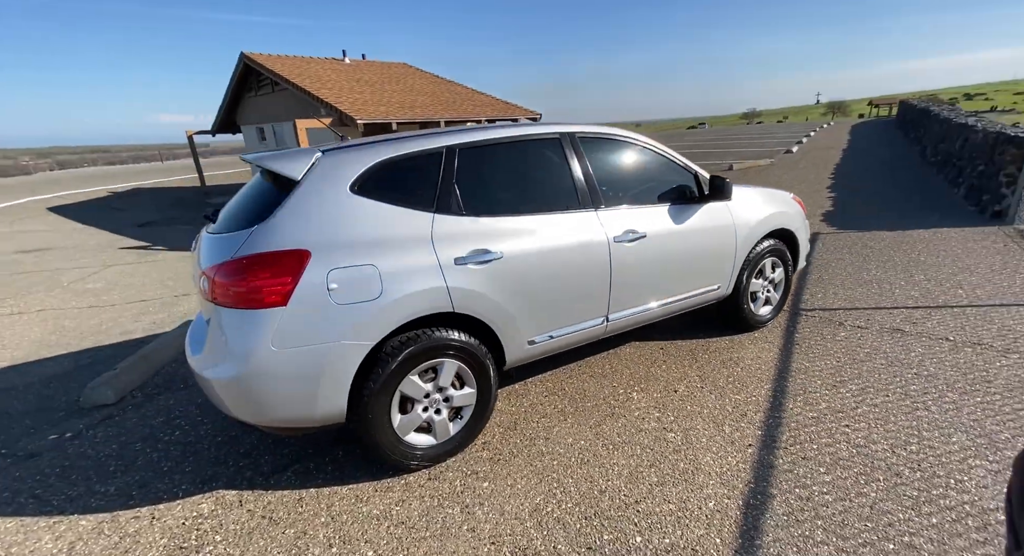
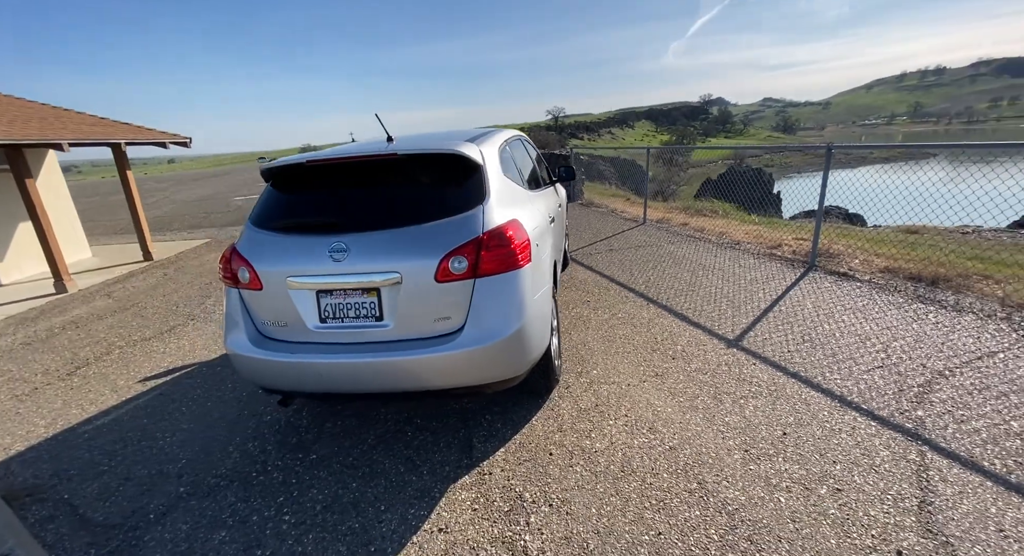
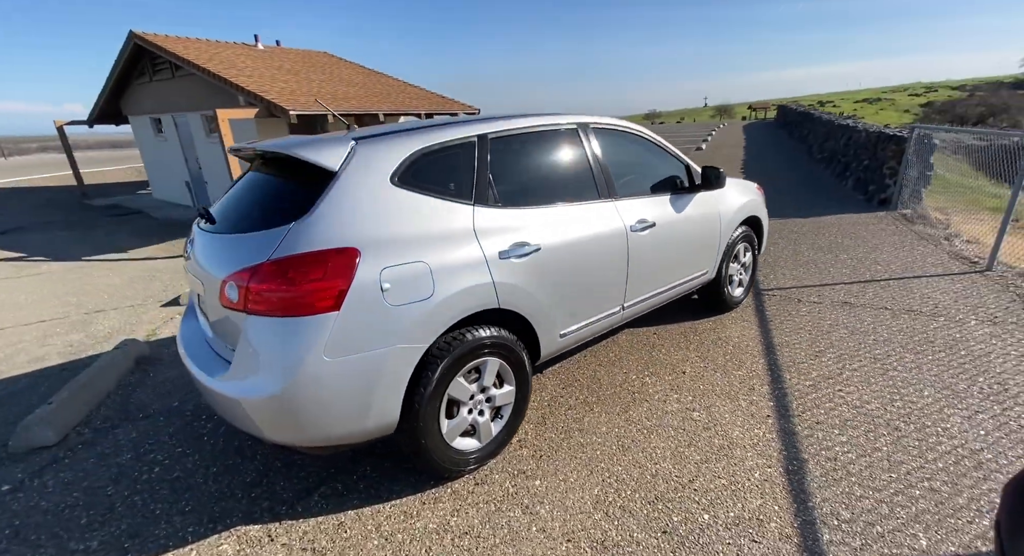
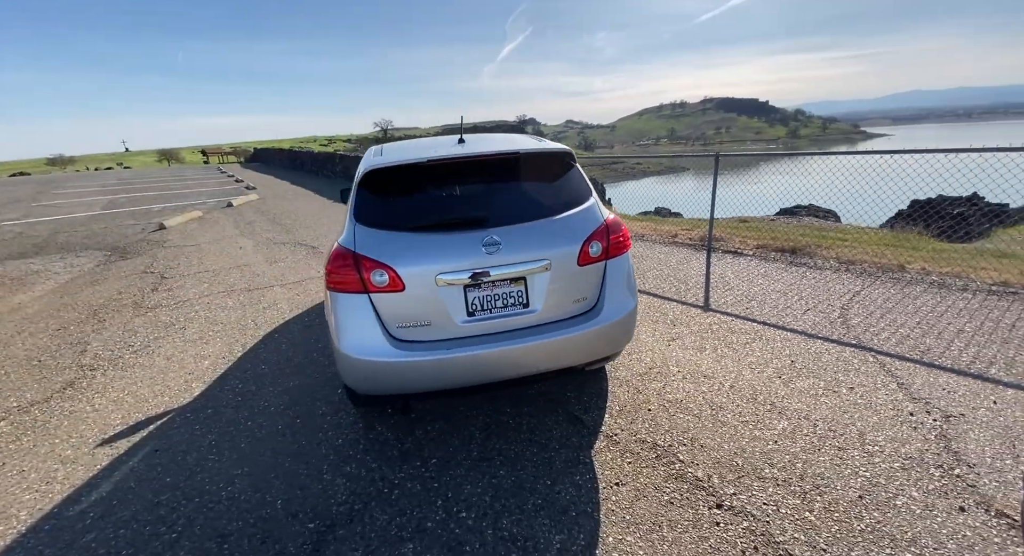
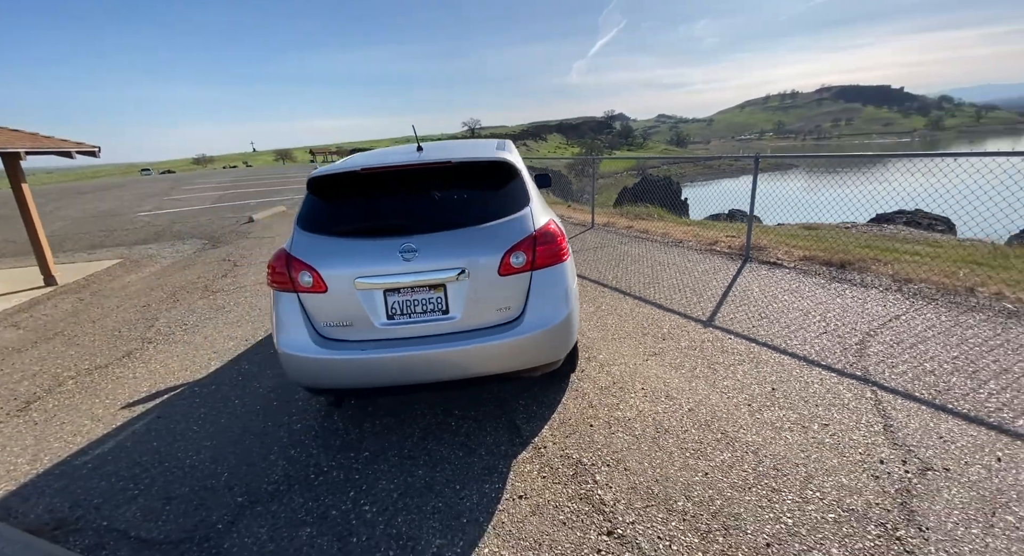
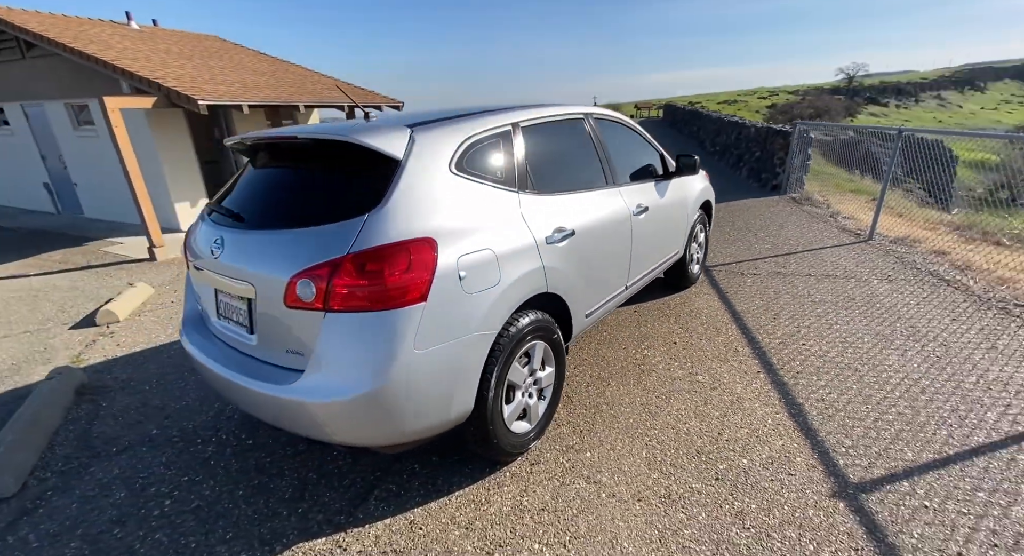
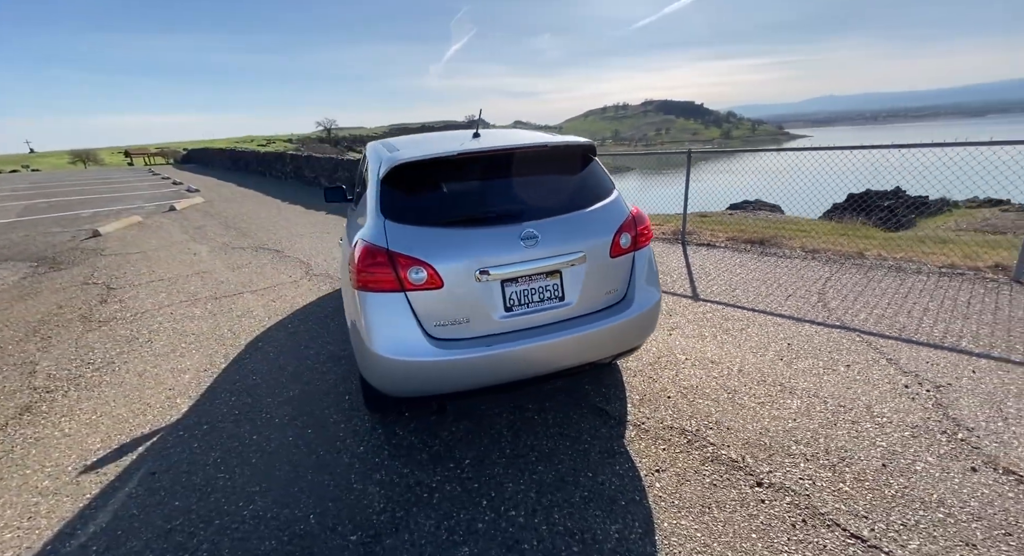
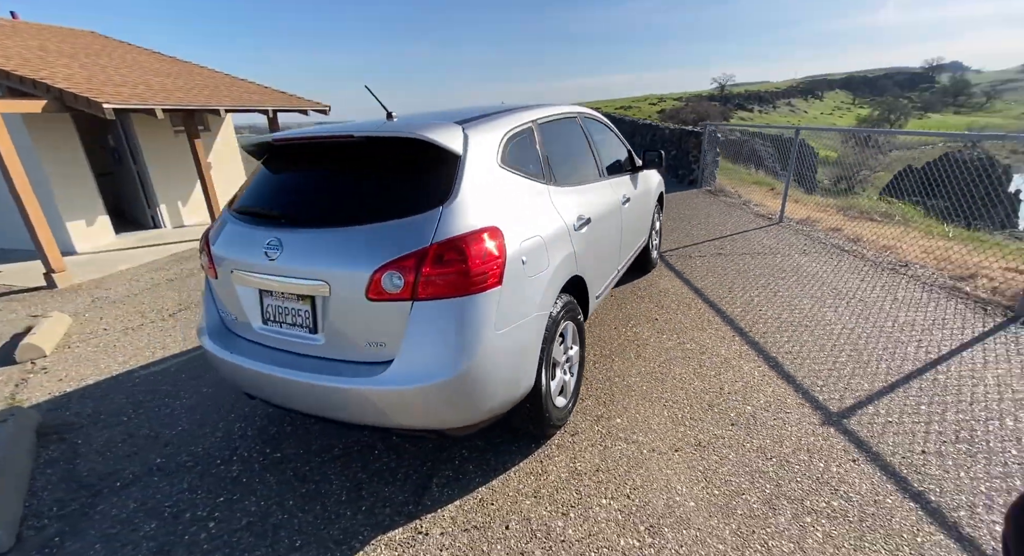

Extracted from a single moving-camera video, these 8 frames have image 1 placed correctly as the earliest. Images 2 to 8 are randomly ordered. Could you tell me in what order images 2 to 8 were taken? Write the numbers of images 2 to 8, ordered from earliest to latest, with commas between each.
3, 6, 8, 2, 5, 4, 7
